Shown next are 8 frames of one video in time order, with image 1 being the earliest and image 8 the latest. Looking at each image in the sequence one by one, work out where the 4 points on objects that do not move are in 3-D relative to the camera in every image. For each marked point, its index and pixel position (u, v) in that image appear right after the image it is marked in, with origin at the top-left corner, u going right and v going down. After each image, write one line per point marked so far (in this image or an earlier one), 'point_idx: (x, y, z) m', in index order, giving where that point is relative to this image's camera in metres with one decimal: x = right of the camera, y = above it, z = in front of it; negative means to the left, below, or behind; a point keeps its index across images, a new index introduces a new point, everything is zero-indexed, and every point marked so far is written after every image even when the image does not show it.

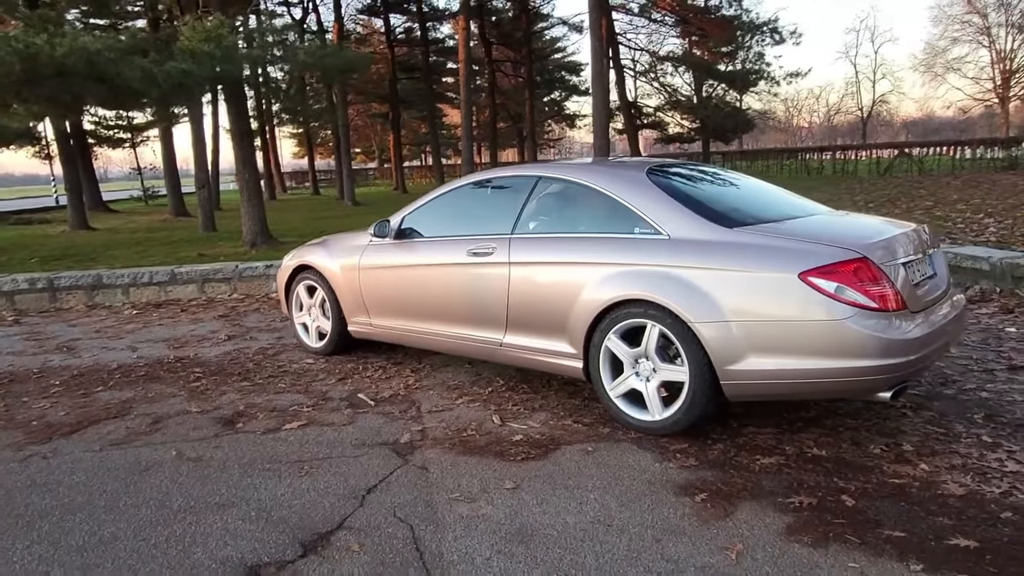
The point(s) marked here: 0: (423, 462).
0: (-0.4, -0.8, +3.5) m
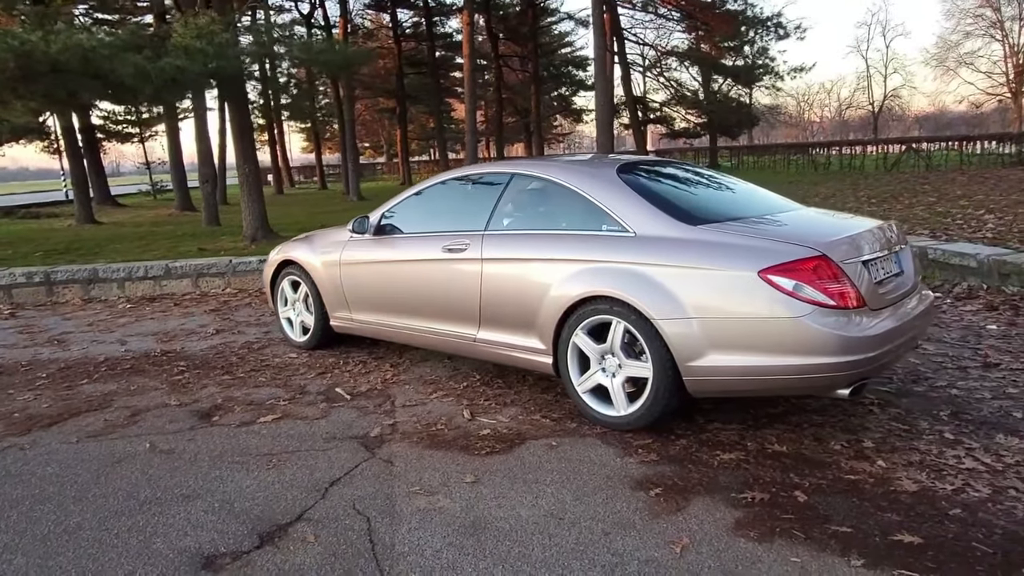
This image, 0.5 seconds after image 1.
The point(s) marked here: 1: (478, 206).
0: (-0.6, -0.8, +3.6) m
1: (-0.2, +0.5, +4.5) m
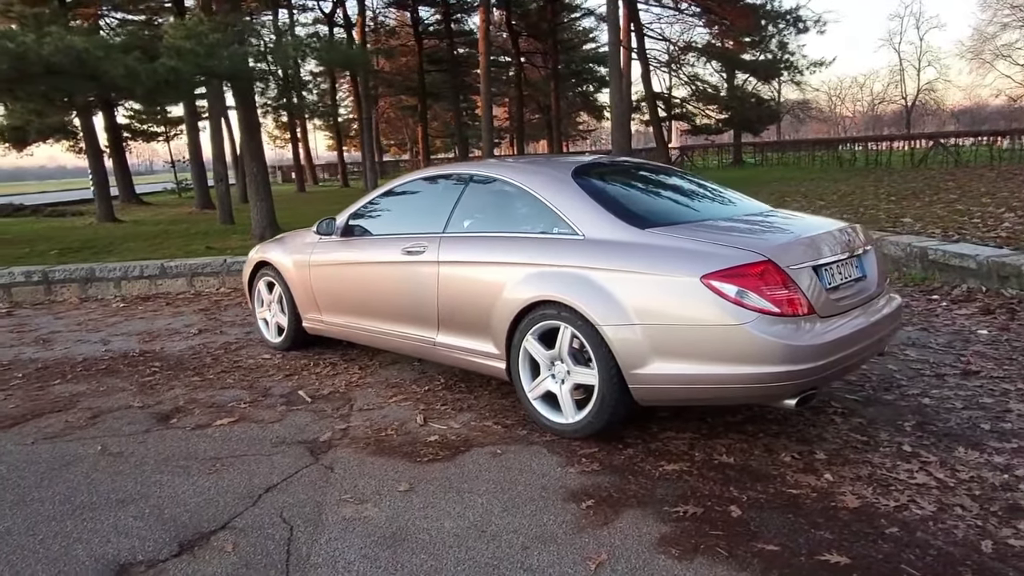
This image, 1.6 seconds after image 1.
0: (-0.9, -0.8, +3.5) m
1: (-0.4, +0.5, +4.5) m
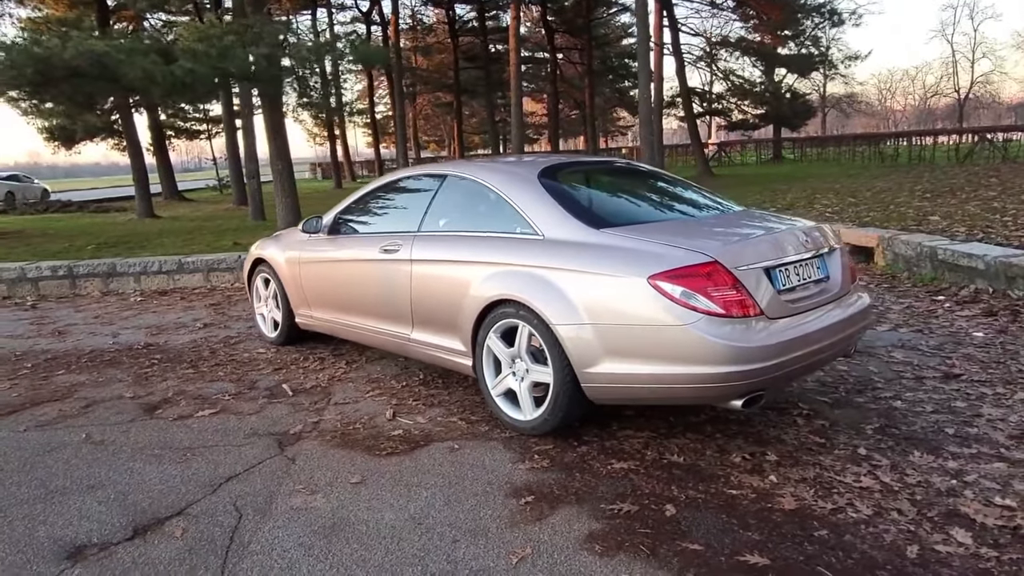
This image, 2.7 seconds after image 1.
0: (-1.1, -0.8, +3.7) m
1: (-0.6, +0.5, +4.6) m
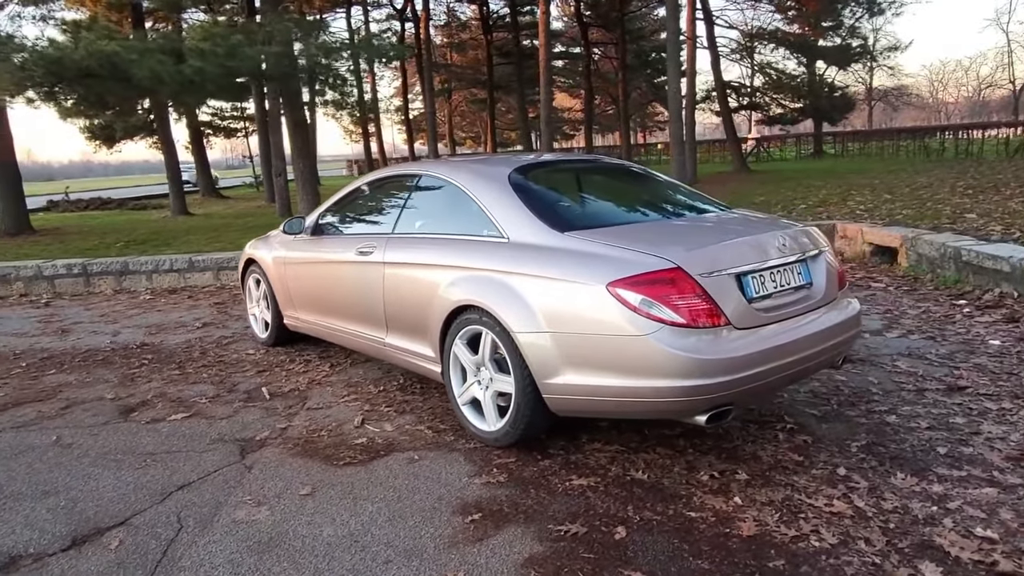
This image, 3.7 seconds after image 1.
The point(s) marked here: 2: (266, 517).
0: (-1.3, -0.8, +3.6) m
1: (-0.7, +0.5, +4.4) m
2: (-1.0, -0.9, +3.0) m
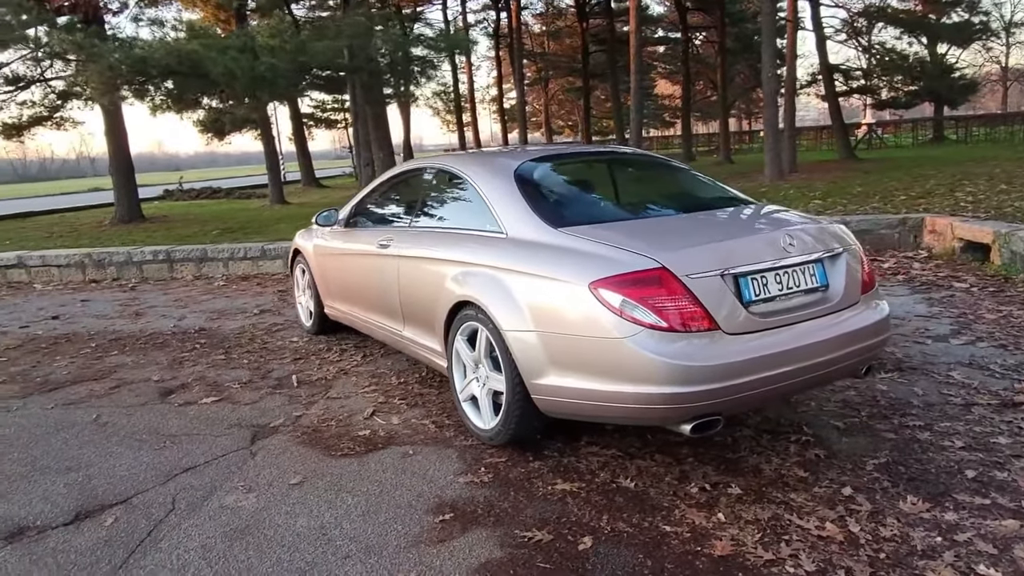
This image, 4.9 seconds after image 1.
0: (-1.3, -0.8, +3.7) m
1: (-0.6, +0.6, +4.4) m
2: (-1.1, -0.9, +3.1) m
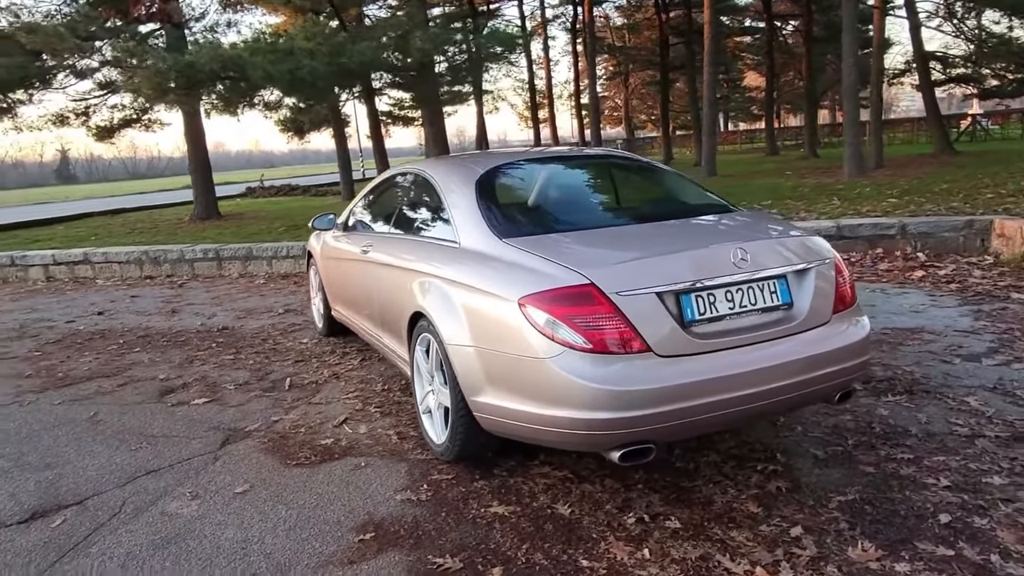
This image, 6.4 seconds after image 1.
0: (-1.5, -0.8, +3.7) m
1: (-0.7, +0.5, +4.4) m
2: (-1.4, -0.9, +3.1) m
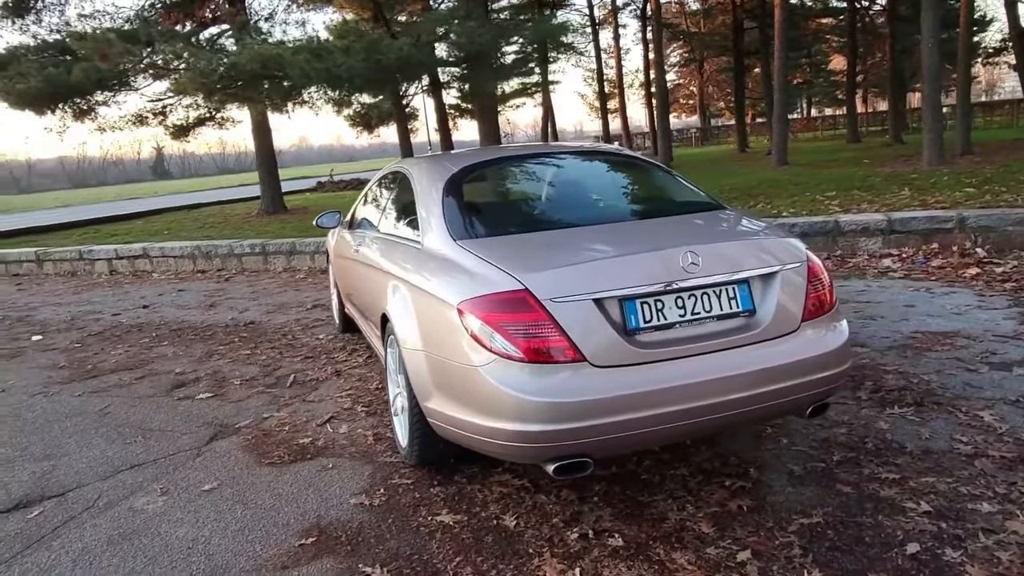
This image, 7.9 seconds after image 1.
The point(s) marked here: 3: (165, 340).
0: (-1.6, -0.8, +3.8) m
1: (-0.7, +0.5, +4.4) m
2: (-1.5, -0.9, +3.1) m
3: (-3.0, -0.4, +6.3) m
